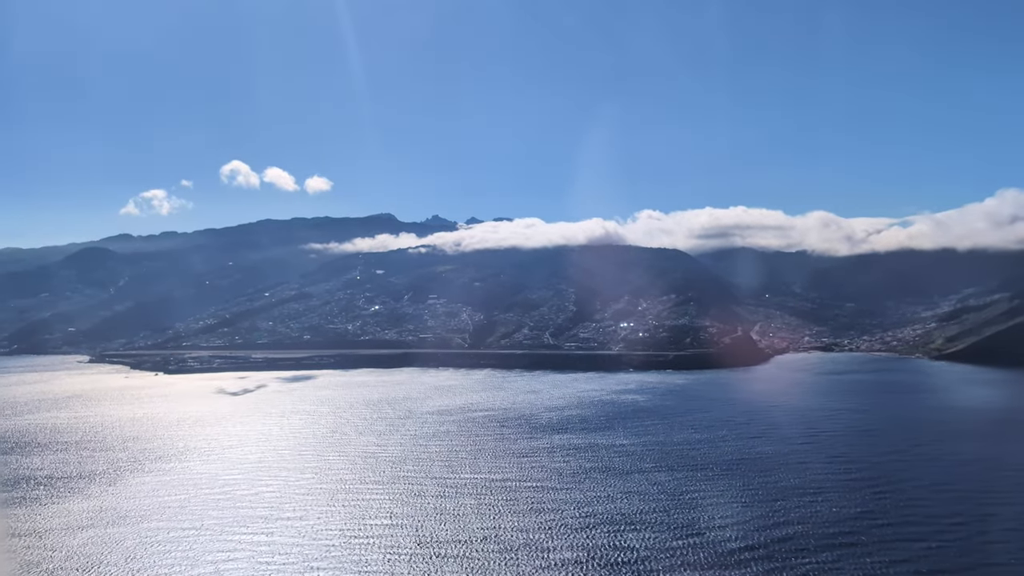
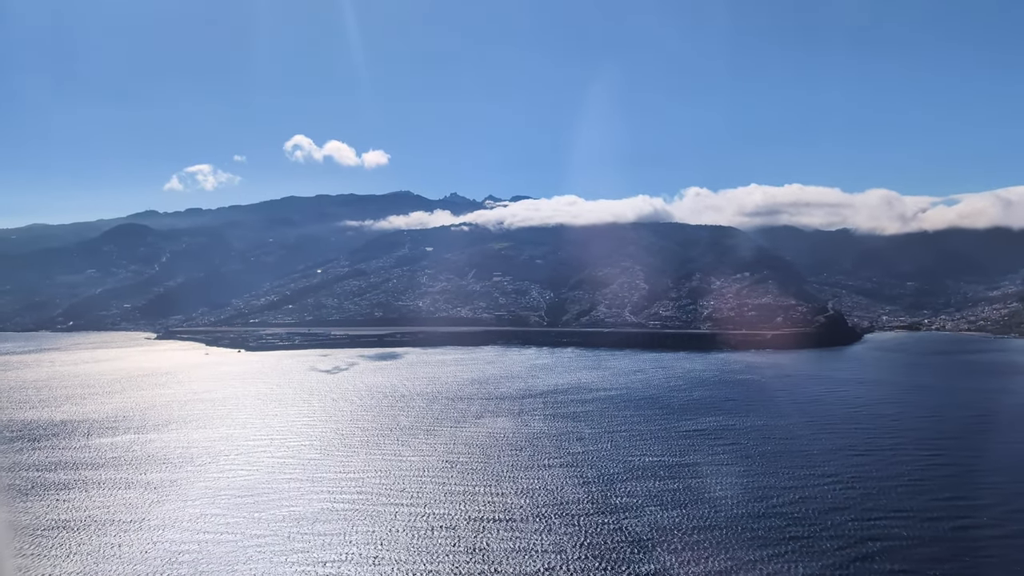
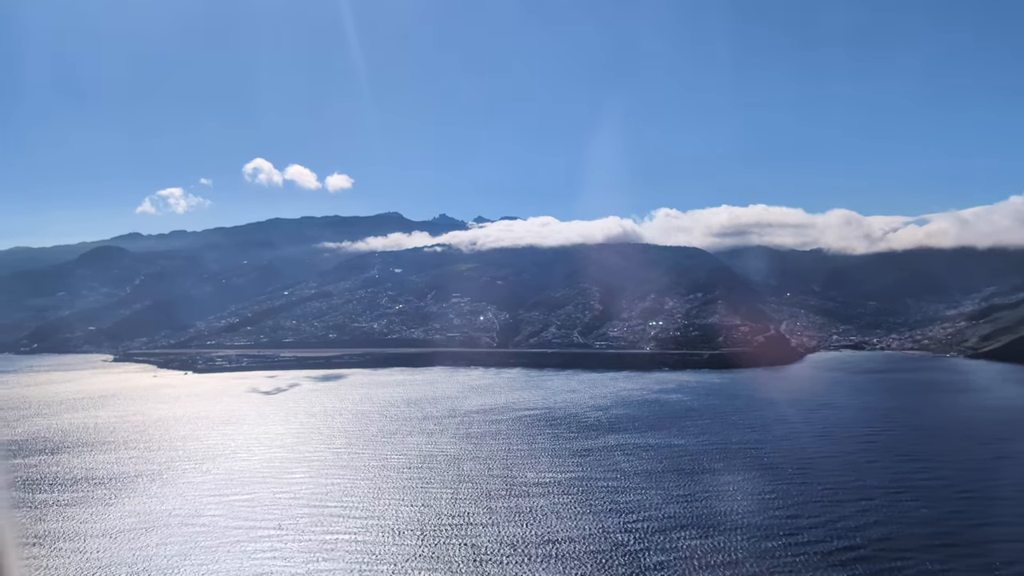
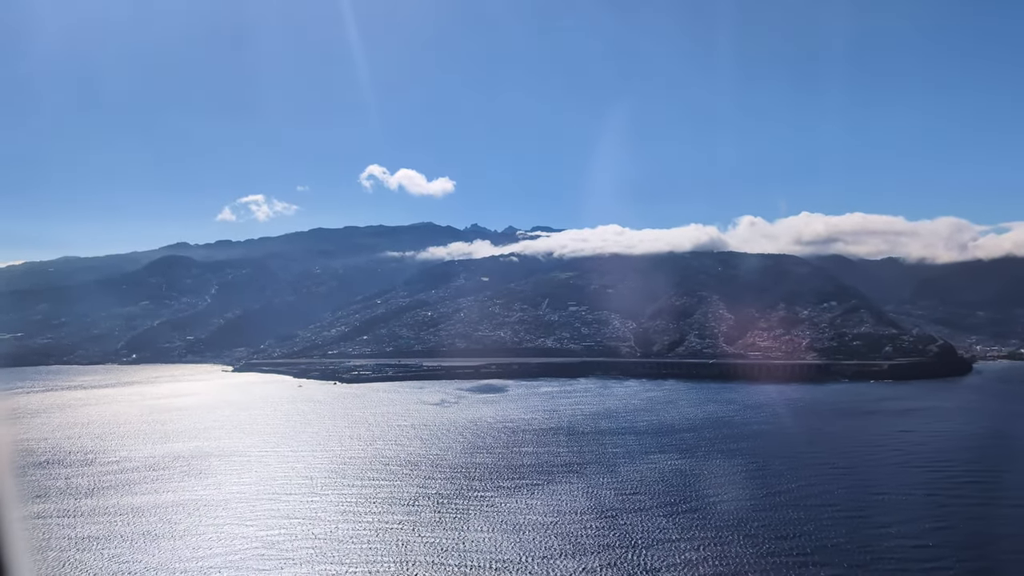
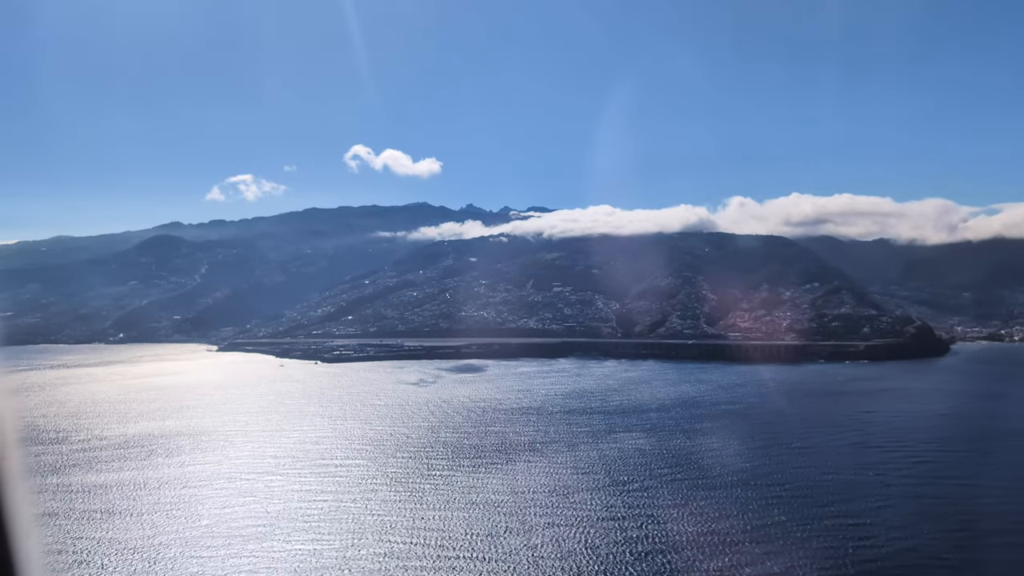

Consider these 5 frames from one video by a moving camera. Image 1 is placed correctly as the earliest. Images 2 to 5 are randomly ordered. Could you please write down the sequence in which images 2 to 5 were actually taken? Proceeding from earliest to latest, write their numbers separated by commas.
3, 2, 5, 4
